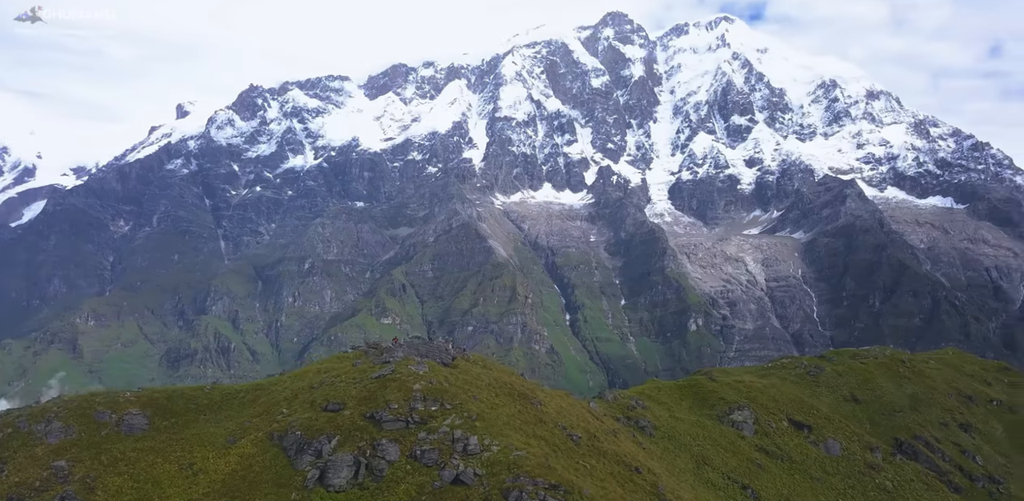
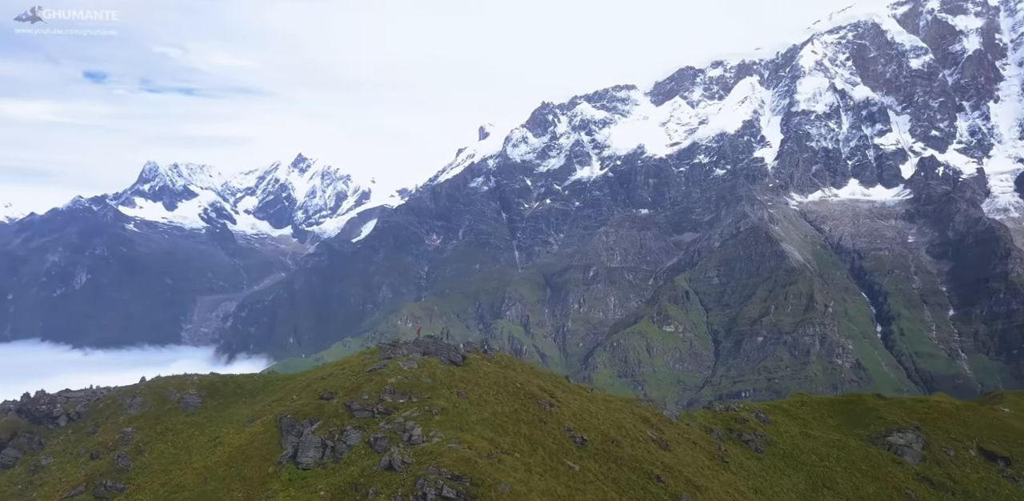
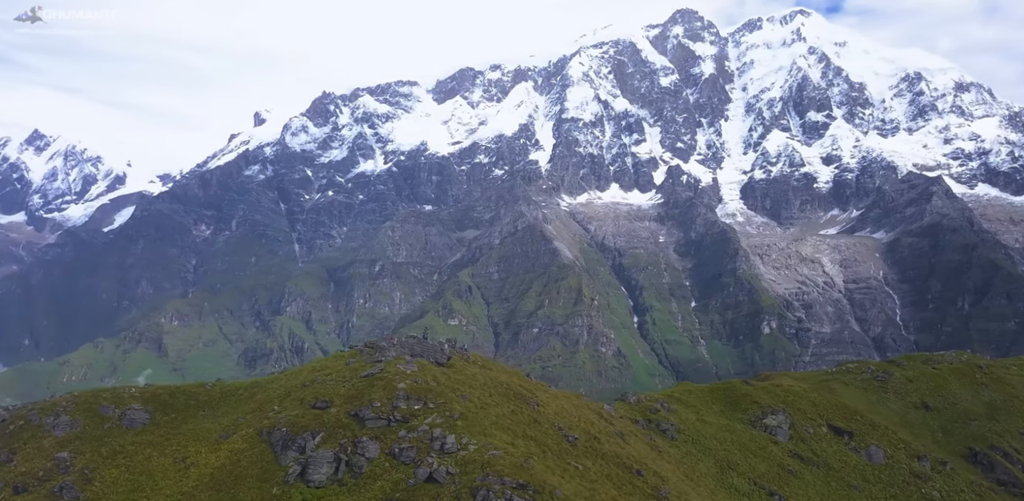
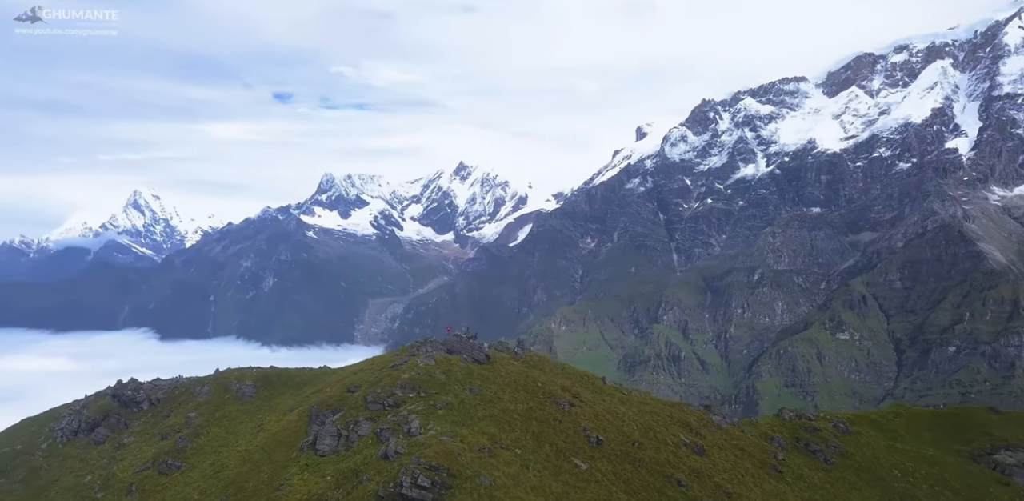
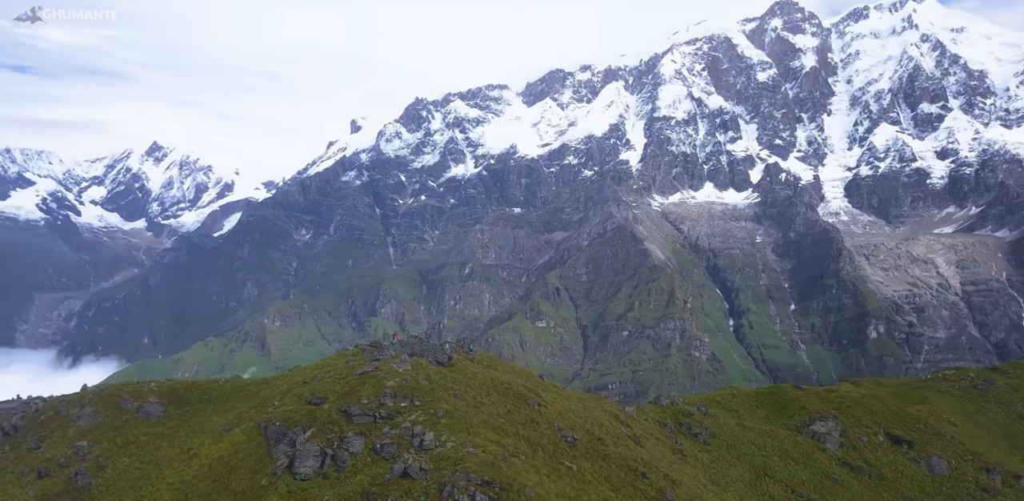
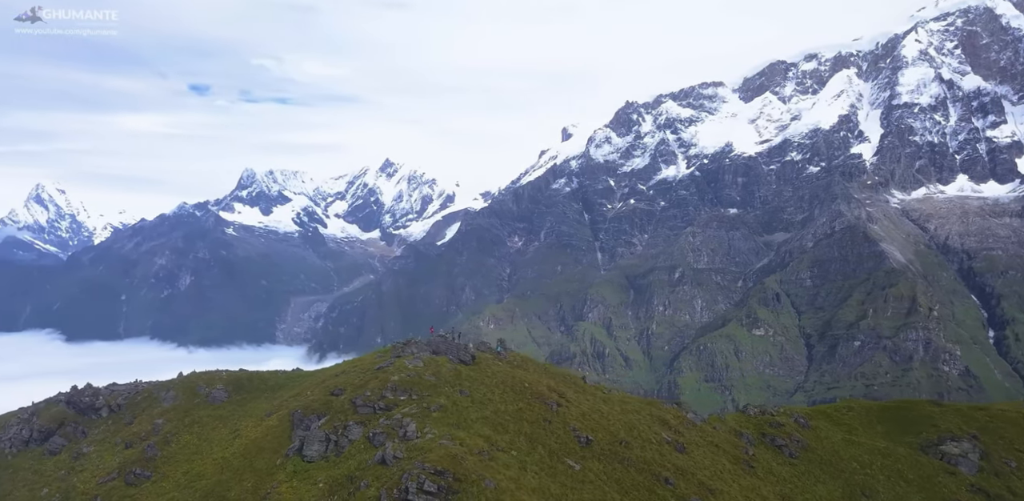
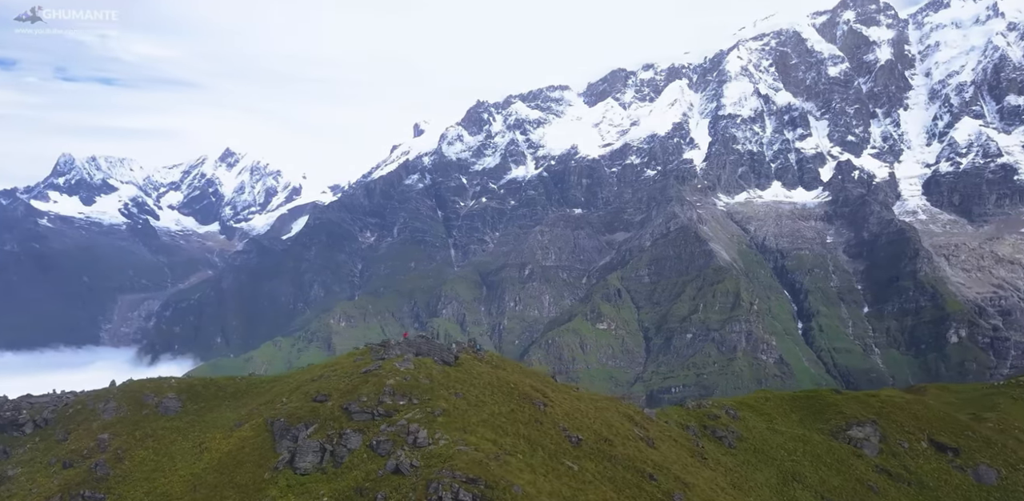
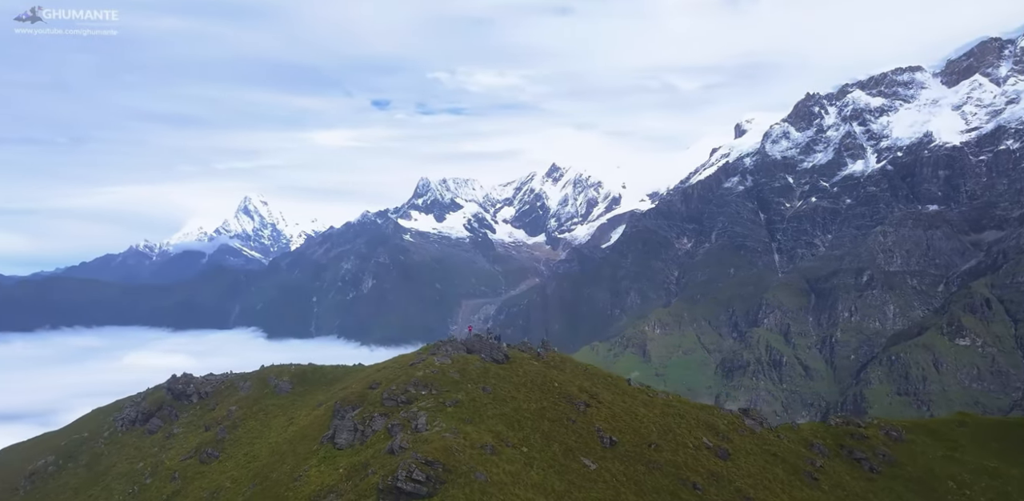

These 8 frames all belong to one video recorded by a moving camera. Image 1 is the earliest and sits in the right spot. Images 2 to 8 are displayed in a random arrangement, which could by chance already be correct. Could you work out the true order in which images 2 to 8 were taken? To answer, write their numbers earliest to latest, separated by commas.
3, 5, 7, 2, 6, 4, 8
